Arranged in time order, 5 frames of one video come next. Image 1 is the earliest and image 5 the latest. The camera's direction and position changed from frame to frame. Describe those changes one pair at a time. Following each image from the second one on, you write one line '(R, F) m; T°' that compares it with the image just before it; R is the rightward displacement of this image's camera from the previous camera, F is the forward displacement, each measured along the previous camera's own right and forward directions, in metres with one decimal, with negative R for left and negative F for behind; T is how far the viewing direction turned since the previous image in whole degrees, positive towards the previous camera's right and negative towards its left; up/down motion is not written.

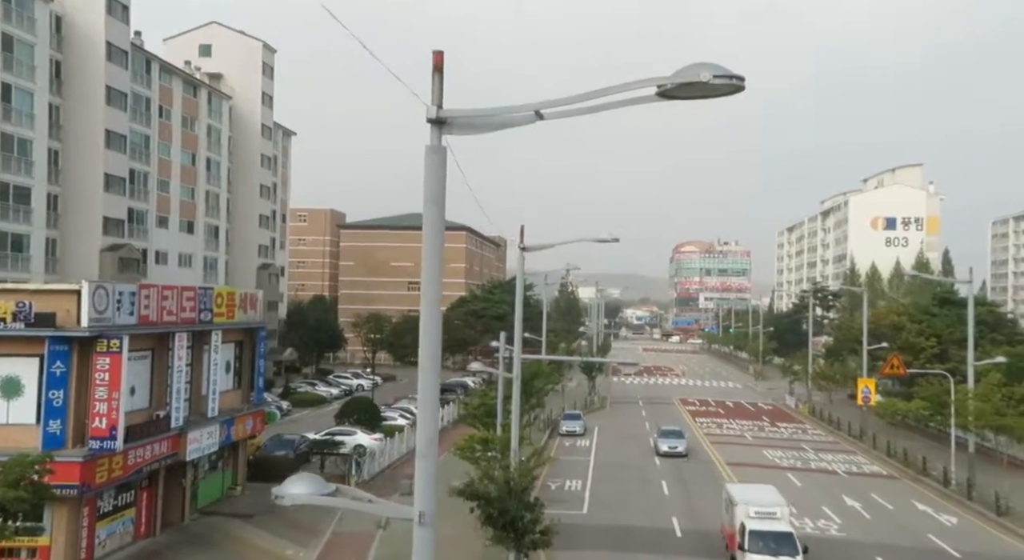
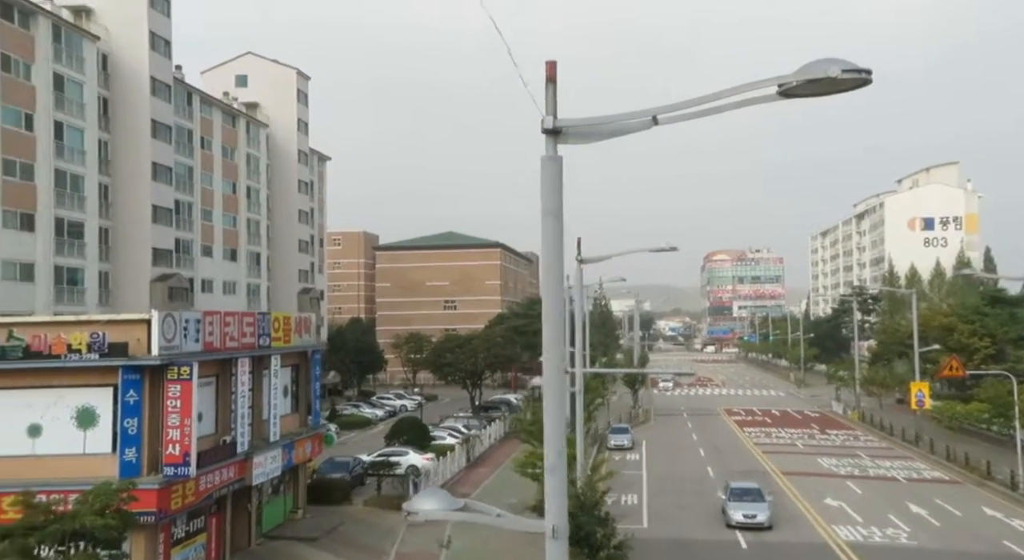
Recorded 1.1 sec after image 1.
(-0.5, -0.1) m; -2°
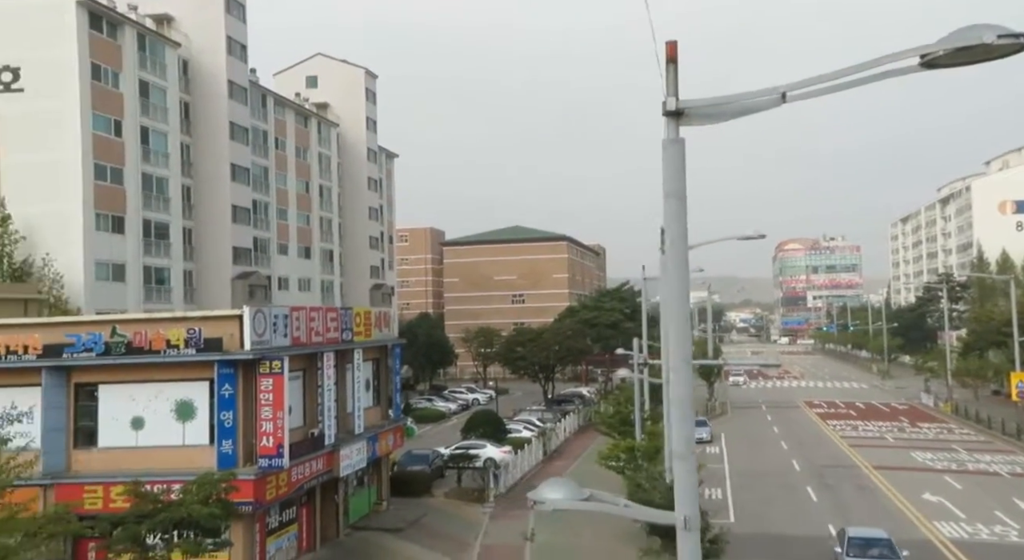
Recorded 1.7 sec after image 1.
(-0.3, -0.1) m; -4°
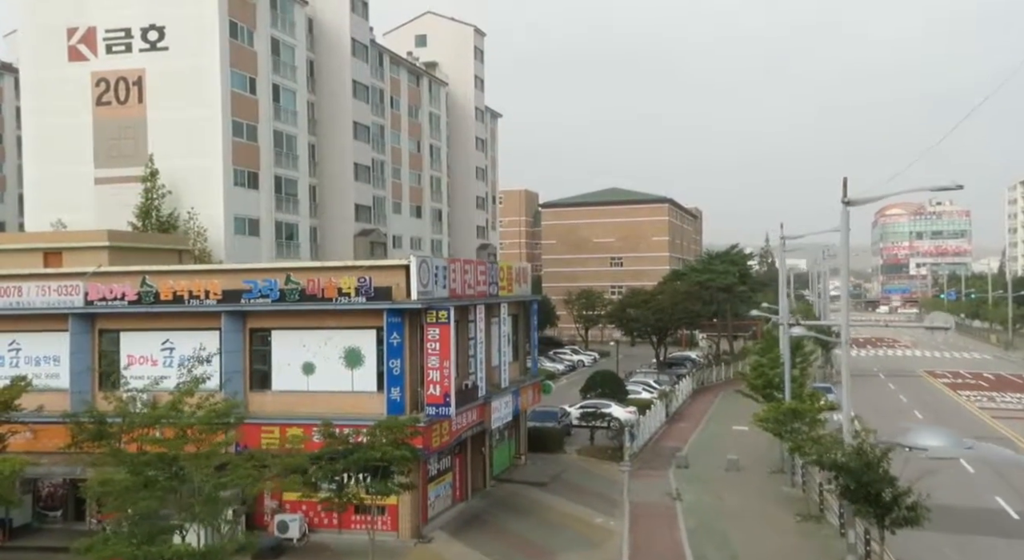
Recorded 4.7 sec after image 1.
(-1.3, +0.2) m; -6°
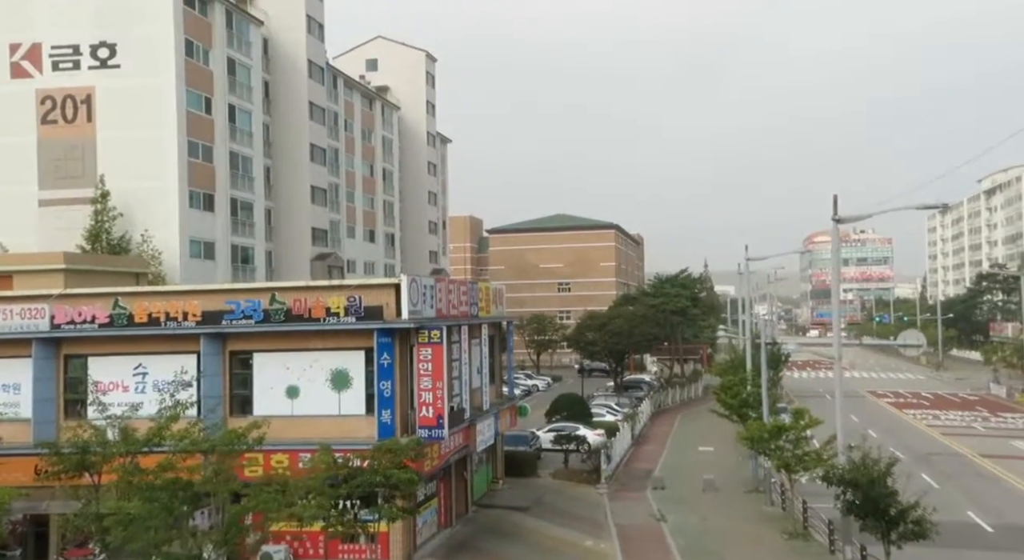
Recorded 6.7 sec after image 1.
(-0.8, +0.5) m; +3°
